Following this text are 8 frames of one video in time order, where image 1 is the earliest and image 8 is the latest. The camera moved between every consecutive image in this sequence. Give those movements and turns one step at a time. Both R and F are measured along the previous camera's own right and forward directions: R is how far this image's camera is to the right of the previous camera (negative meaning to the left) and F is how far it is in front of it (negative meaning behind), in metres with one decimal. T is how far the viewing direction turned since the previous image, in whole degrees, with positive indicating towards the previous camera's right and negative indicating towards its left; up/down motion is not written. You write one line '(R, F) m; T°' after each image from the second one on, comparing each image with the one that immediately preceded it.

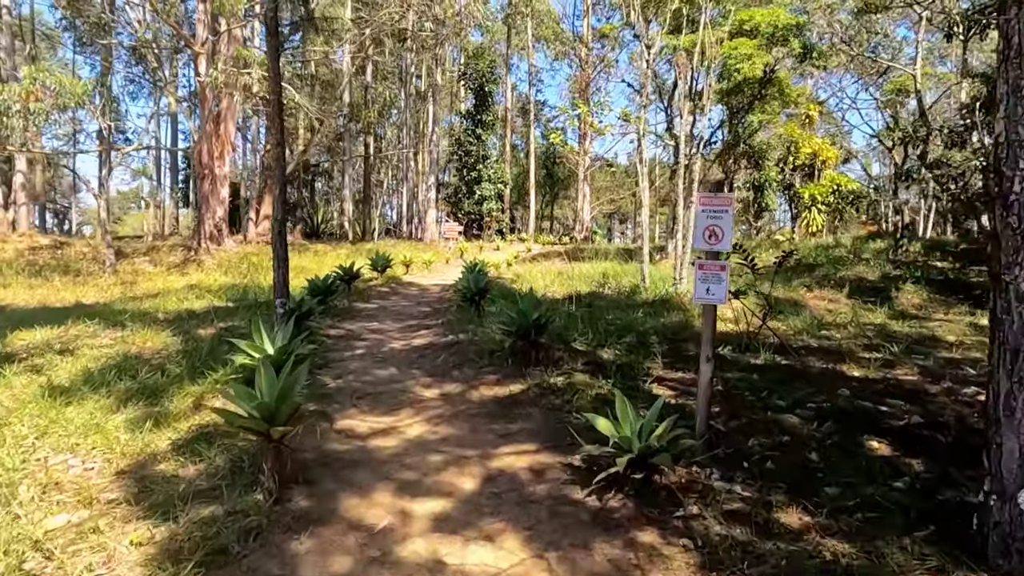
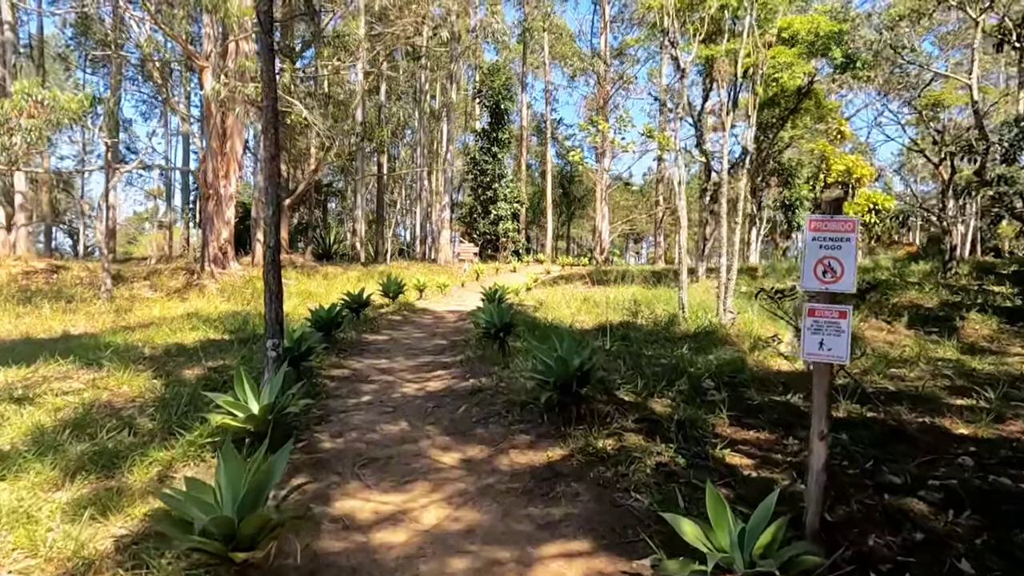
(-0.1, +0.7) m; -1°
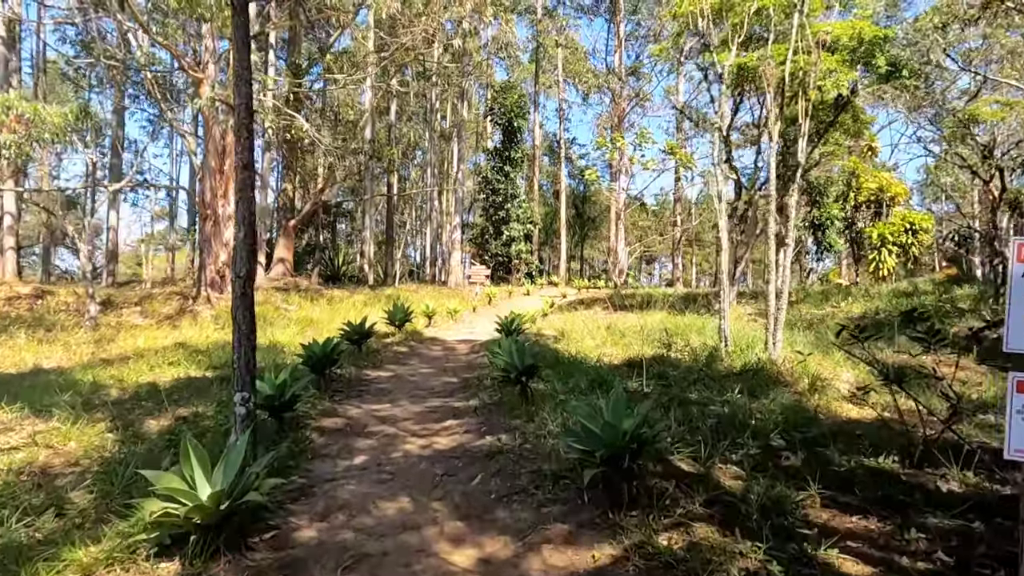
(-0.1, +0.8) m; -1°
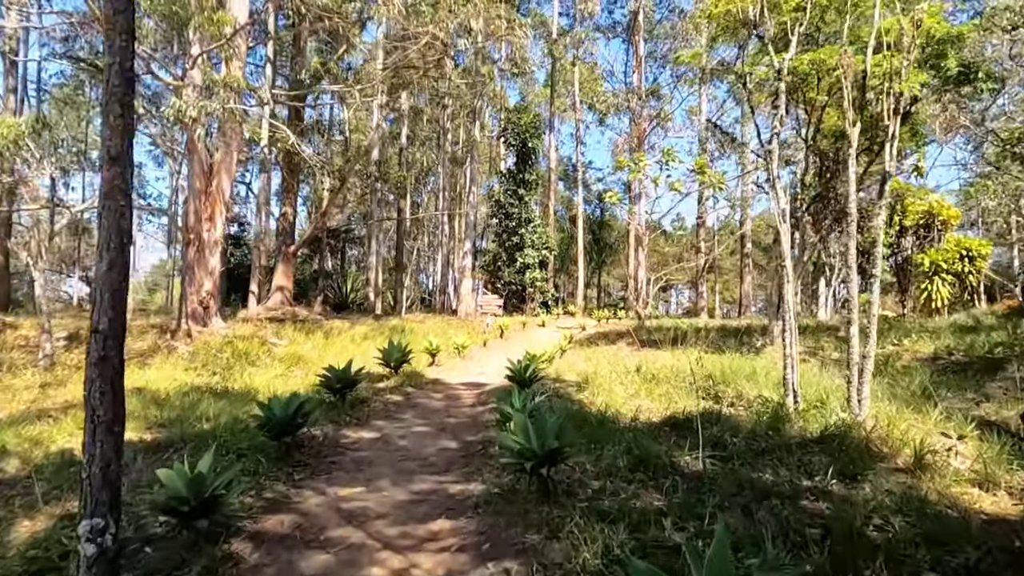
(0.0, +1.2) m; -1°
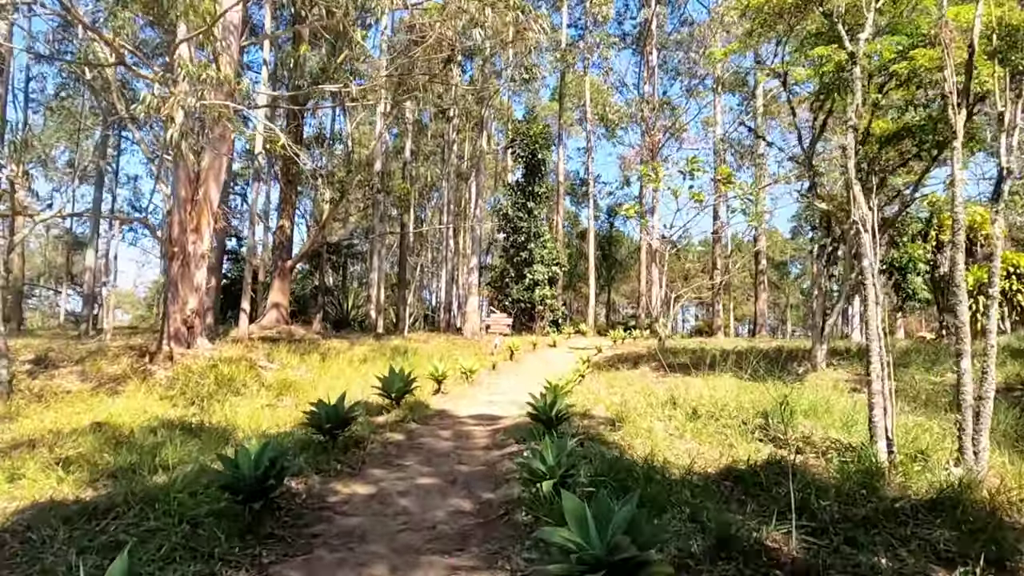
(-0.1, +0.9) m; 0°
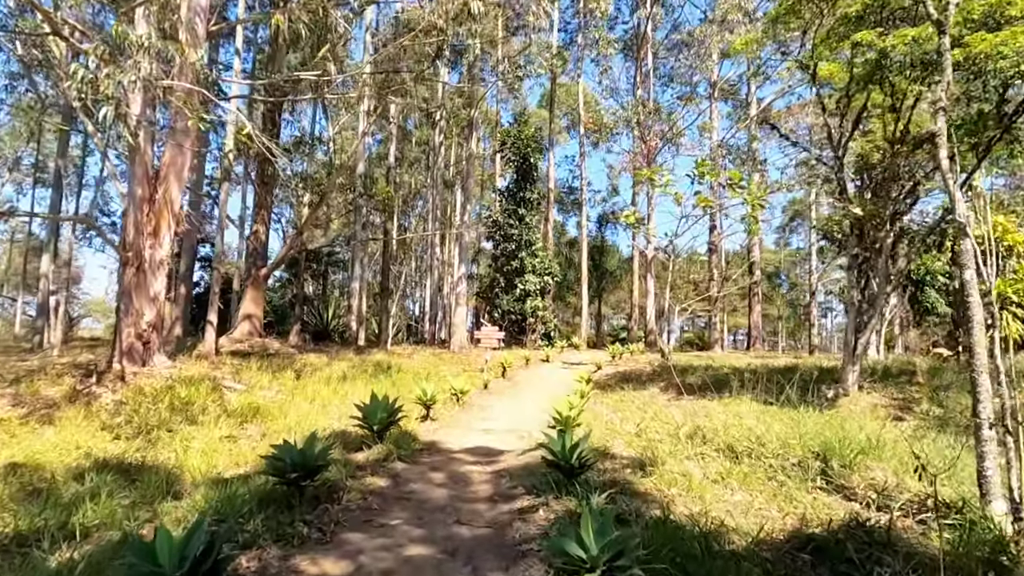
(-0.2, +0.9) m; +1°
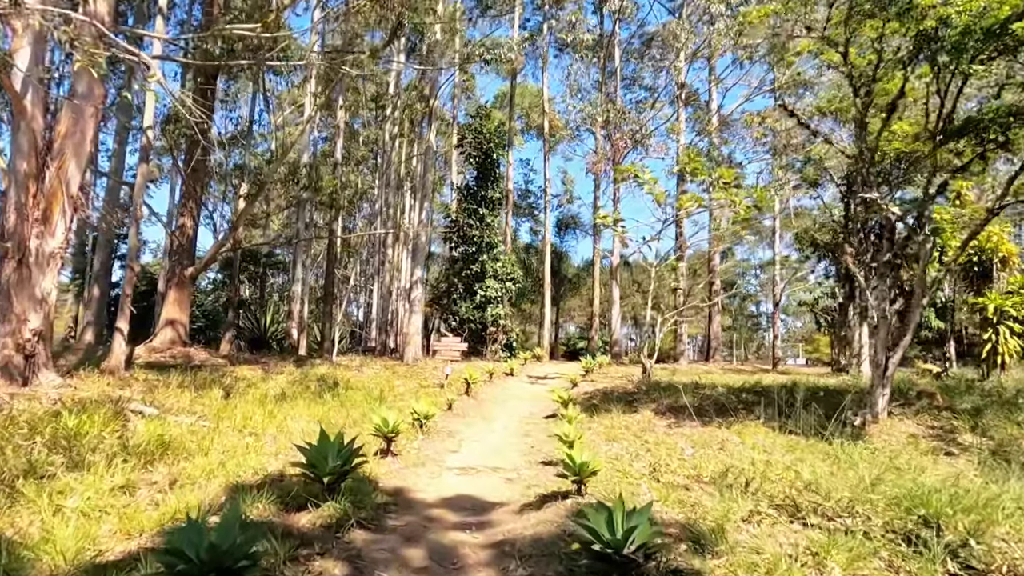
(-0.3, +1.3) m; +5°
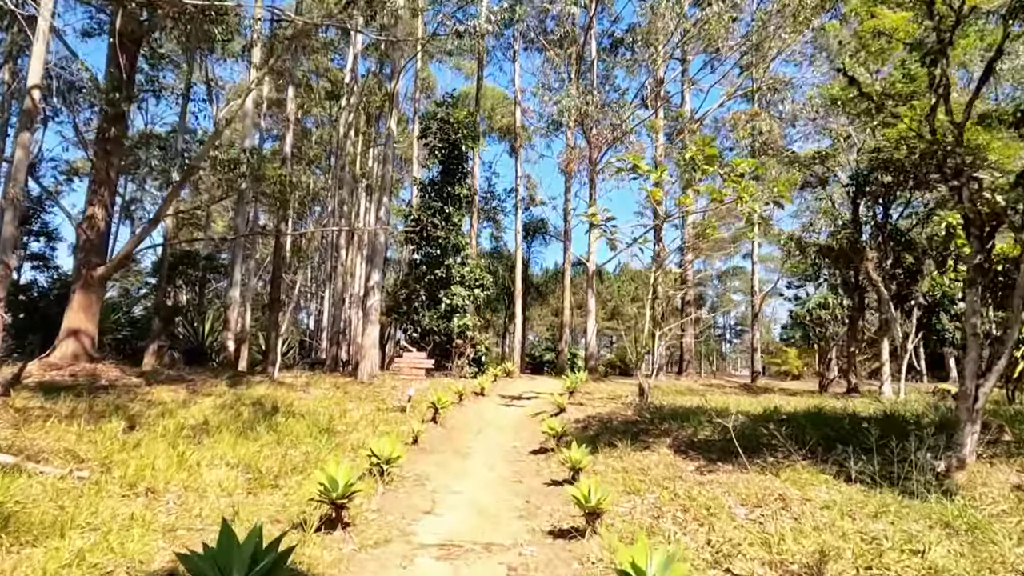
(-0.3, +1.6) m; +4°
